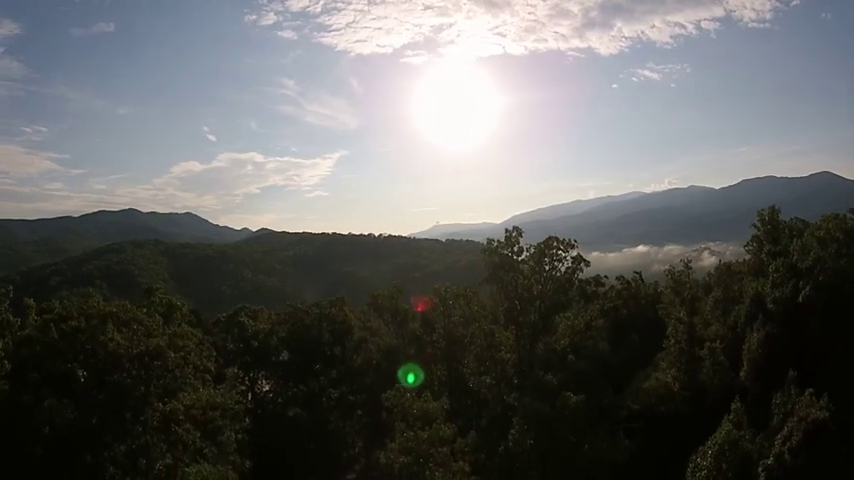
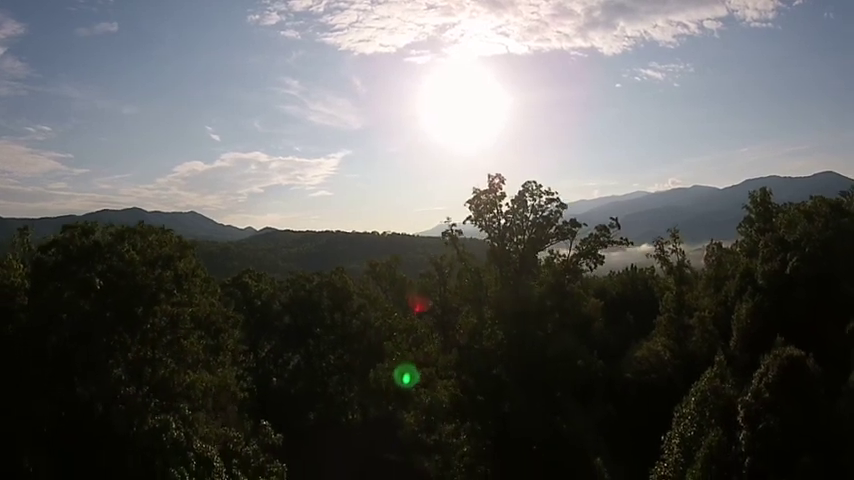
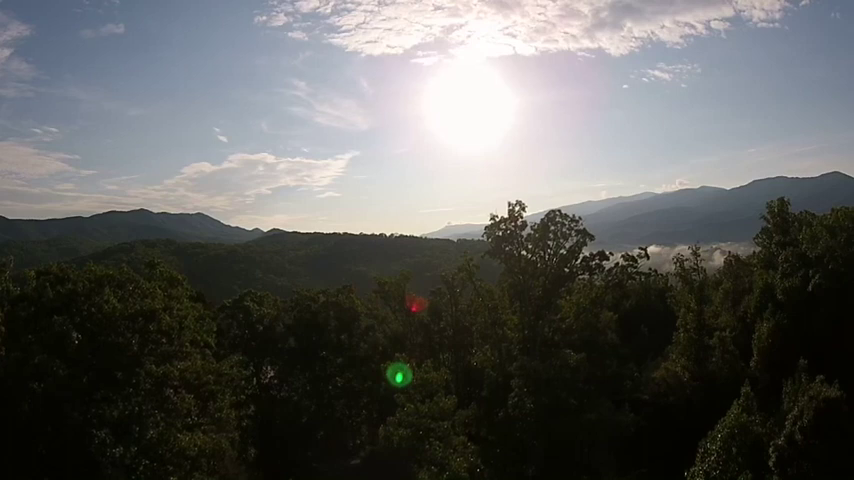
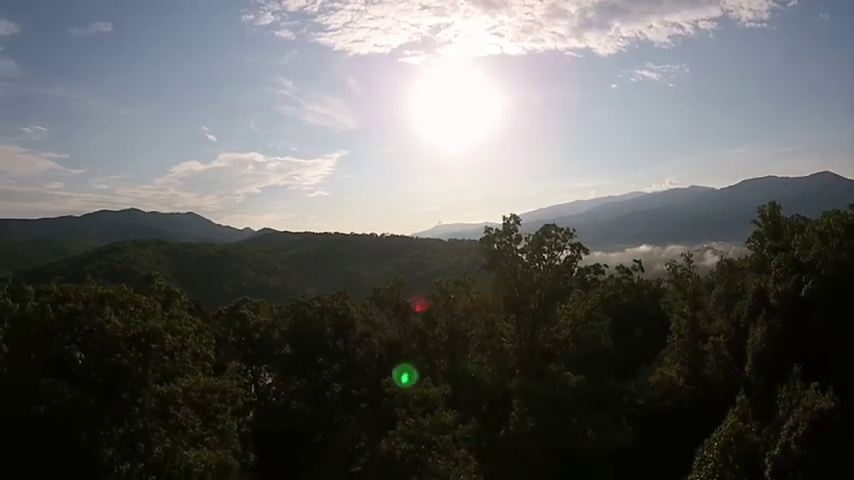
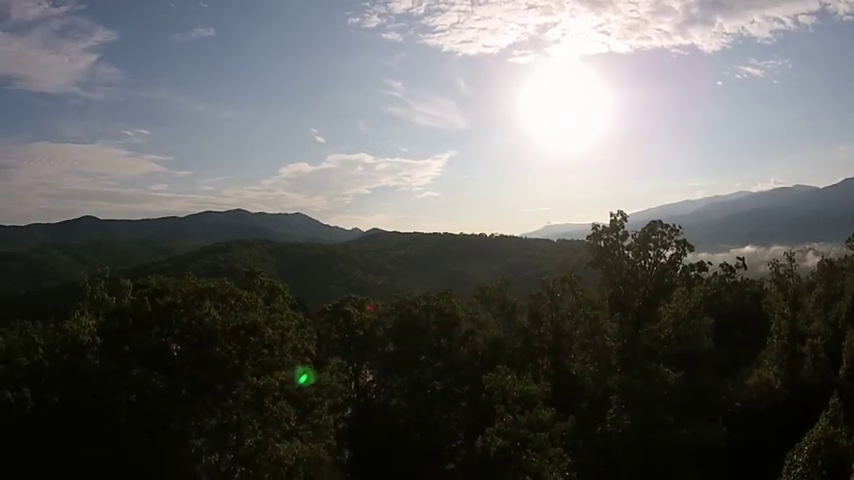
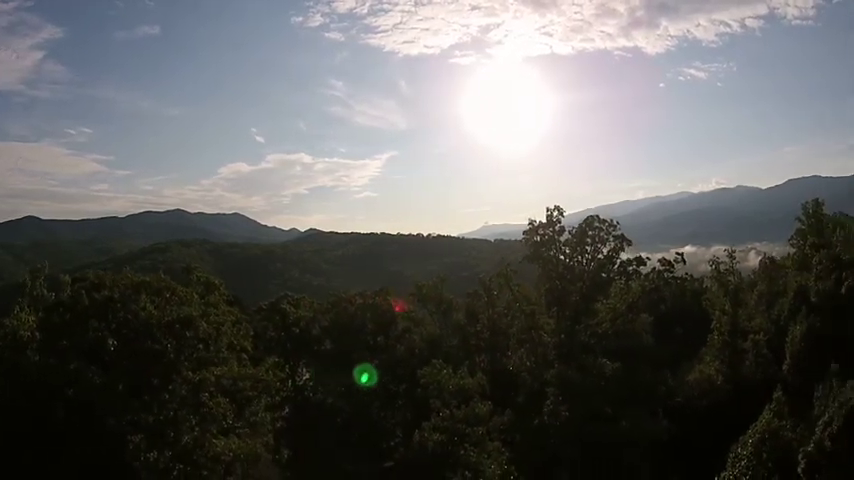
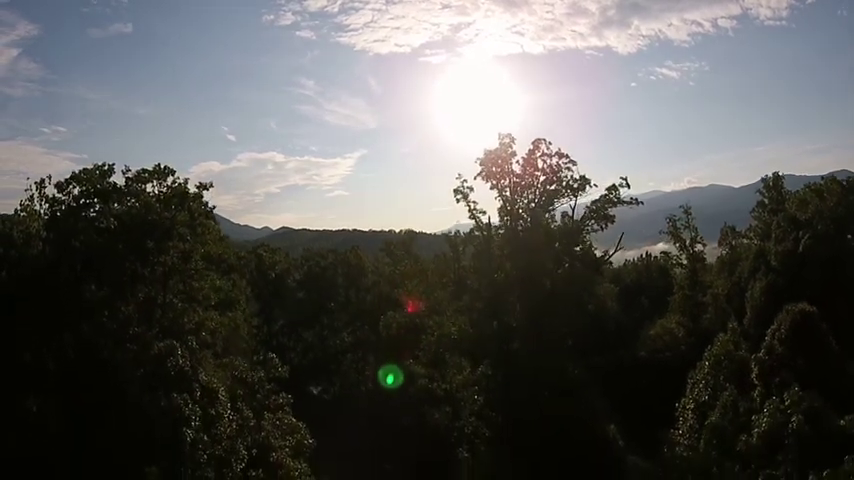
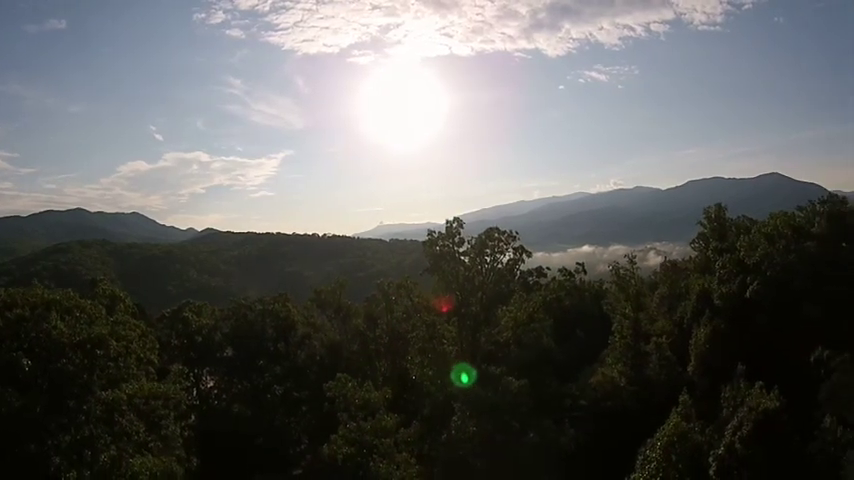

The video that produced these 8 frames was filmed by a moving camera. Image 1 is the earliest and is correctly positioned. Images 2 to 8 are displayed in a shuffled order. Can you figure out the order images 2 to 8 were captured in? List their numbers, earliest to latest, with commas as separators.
8, 4, 5, 6, 3, 2, 7
